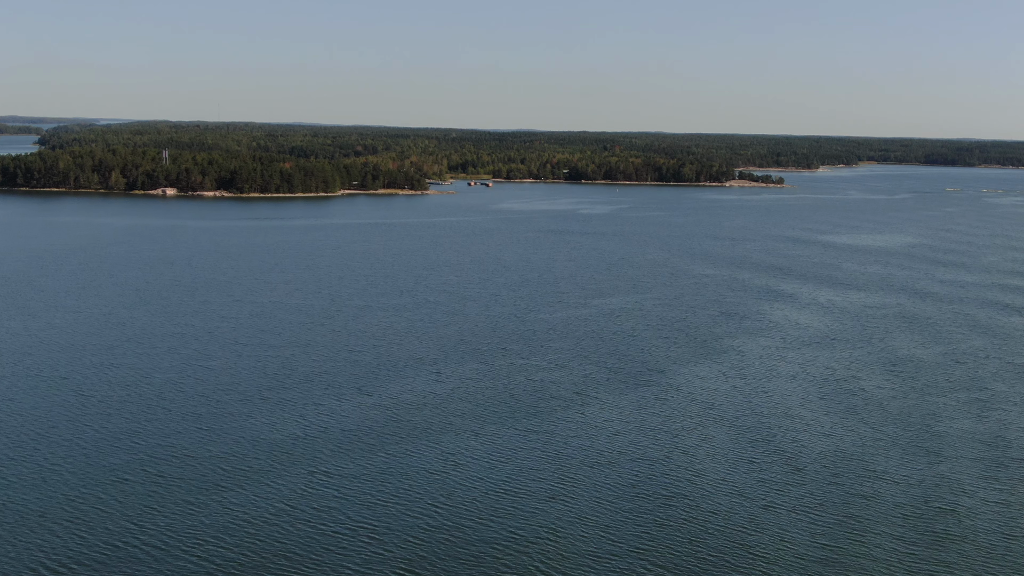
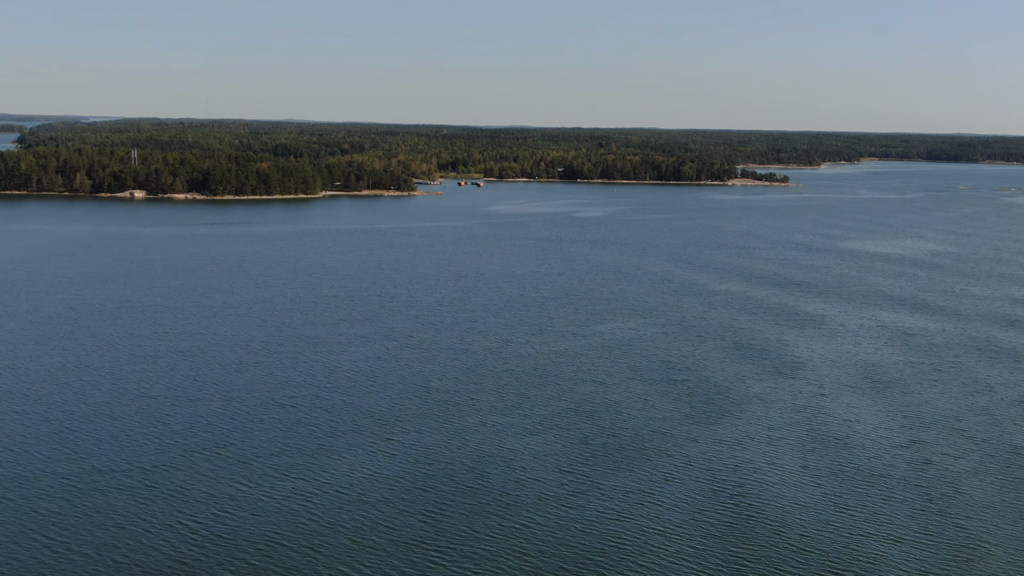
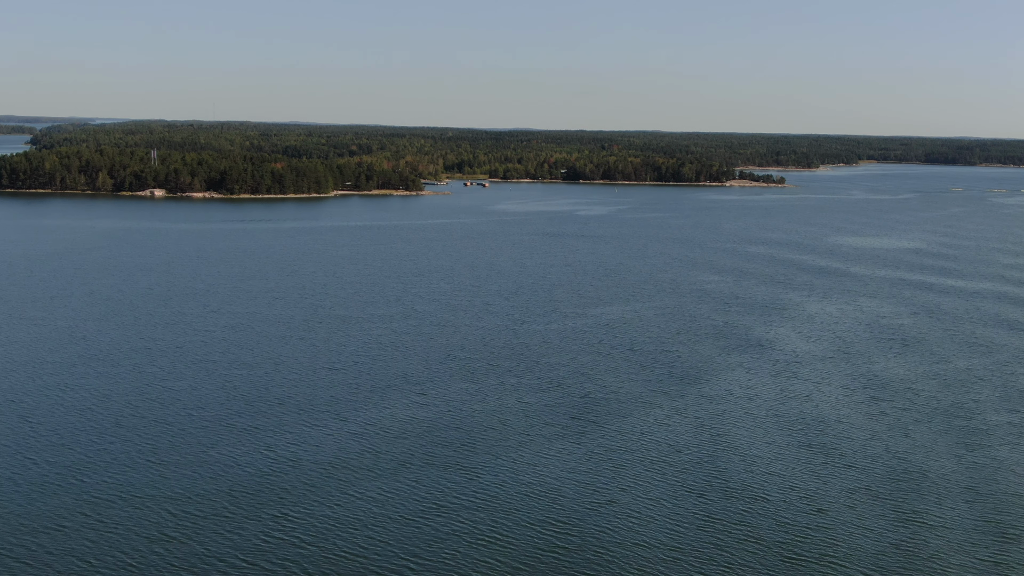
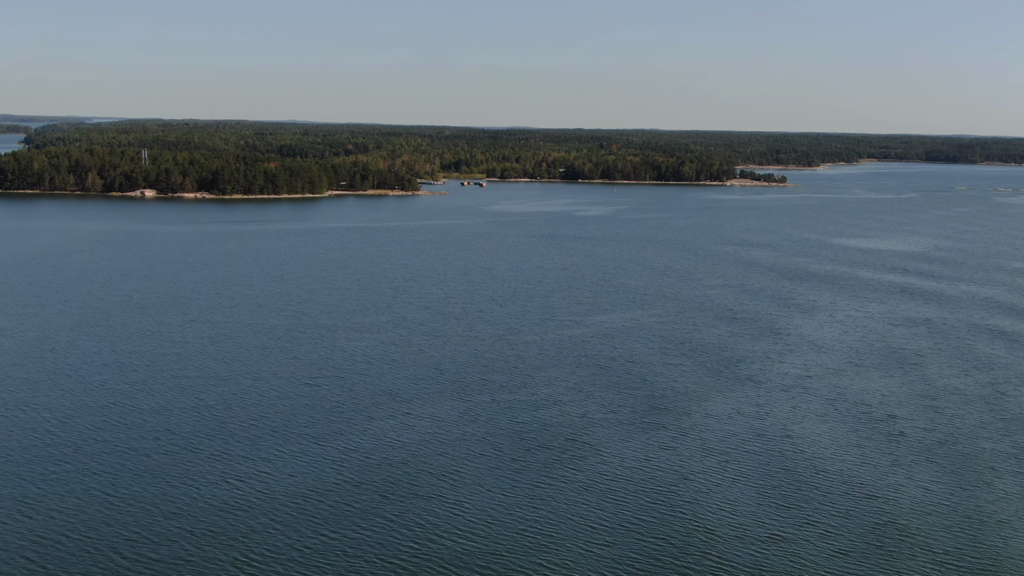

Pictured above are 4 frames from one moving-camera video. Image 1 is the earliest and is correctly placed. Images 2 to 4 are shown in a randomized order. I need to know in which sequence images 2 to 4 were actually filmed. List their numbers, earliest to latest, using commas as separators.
3, 4, 2
